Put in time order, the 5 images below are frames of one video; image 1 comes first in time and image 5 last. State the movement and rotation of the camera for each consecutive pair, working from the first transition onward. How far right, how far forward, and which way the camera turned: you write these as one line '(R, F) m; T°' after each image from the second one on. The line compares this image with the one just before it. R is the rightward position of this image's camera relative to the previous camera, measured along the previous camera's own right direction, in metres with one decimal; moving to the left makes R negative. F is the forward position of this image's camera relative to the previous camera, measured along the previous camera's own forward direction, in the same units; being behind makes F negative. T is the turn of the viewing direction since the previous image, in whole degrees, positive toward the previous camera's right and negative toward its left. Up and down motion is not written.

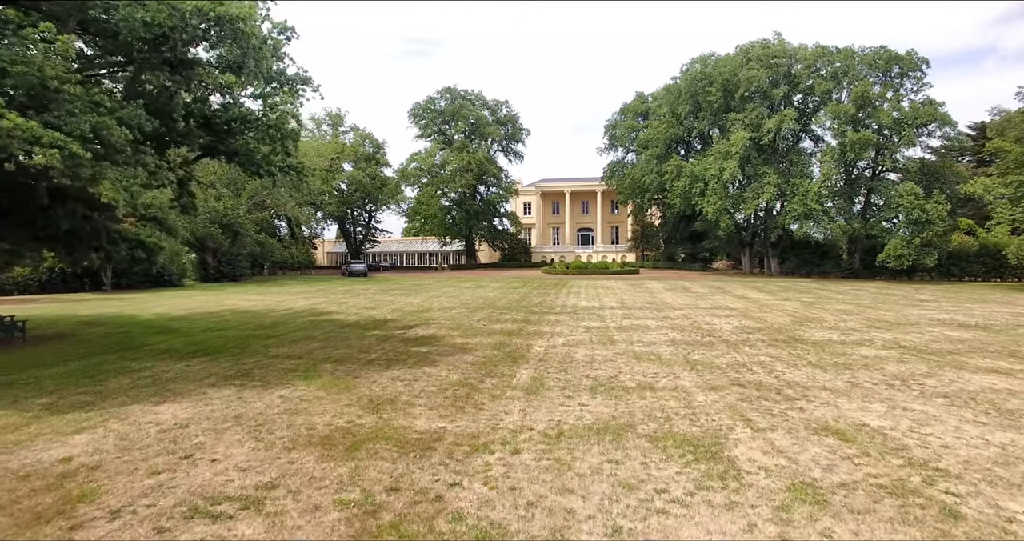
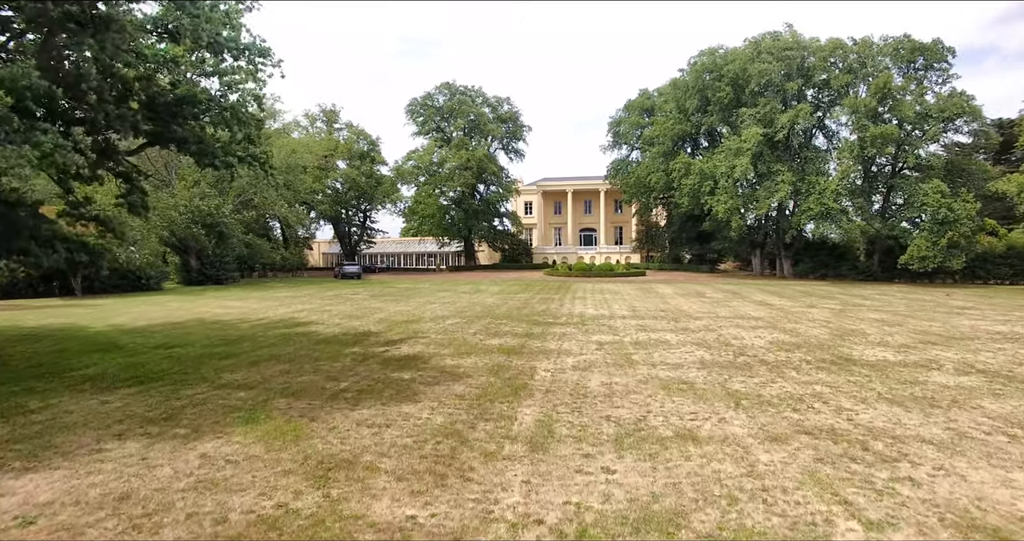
(0.0, +1.5) m; 0°
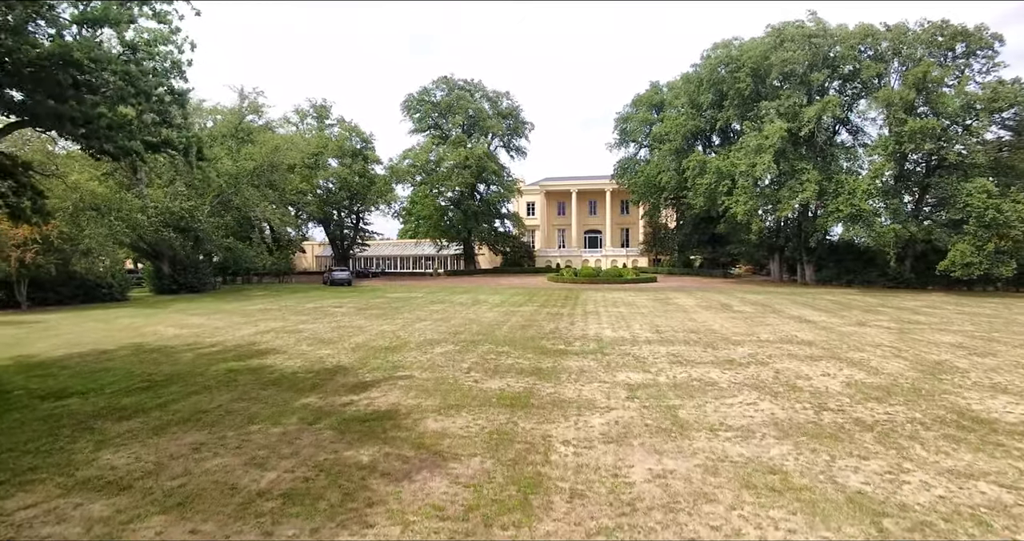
(-0.1, +2.2) m; 0°
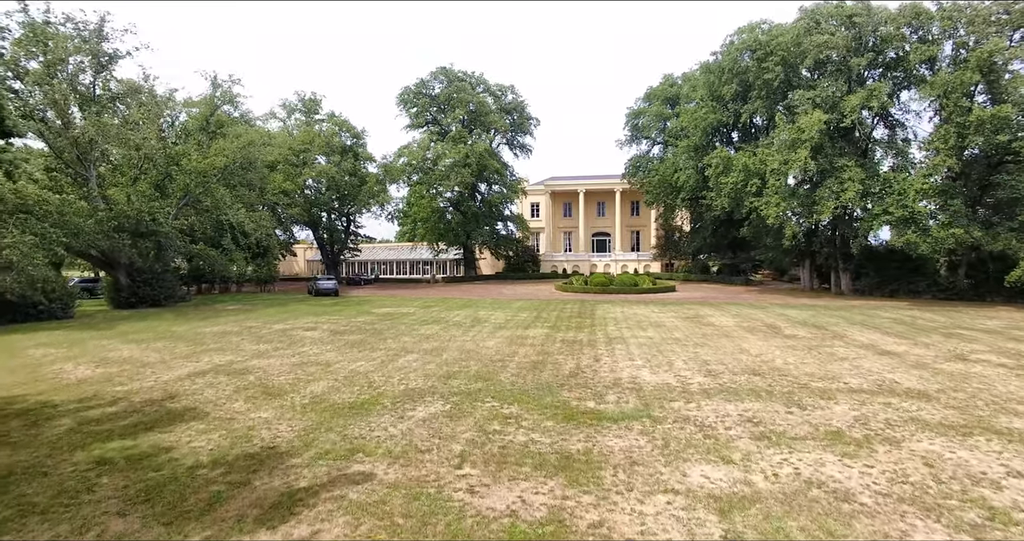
(-0.3, +2.9) m; 0°
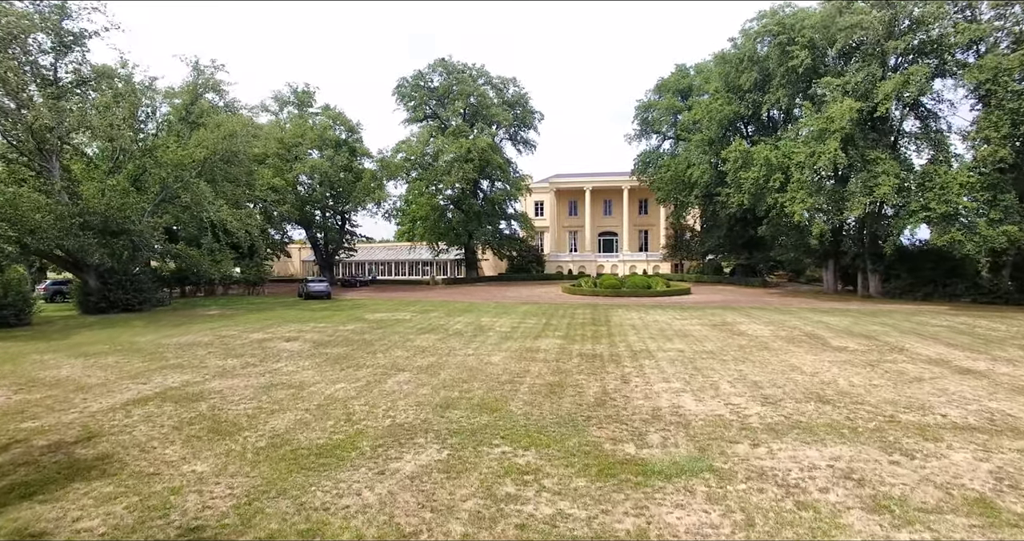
(-0.3, +1.9) m; 0°
